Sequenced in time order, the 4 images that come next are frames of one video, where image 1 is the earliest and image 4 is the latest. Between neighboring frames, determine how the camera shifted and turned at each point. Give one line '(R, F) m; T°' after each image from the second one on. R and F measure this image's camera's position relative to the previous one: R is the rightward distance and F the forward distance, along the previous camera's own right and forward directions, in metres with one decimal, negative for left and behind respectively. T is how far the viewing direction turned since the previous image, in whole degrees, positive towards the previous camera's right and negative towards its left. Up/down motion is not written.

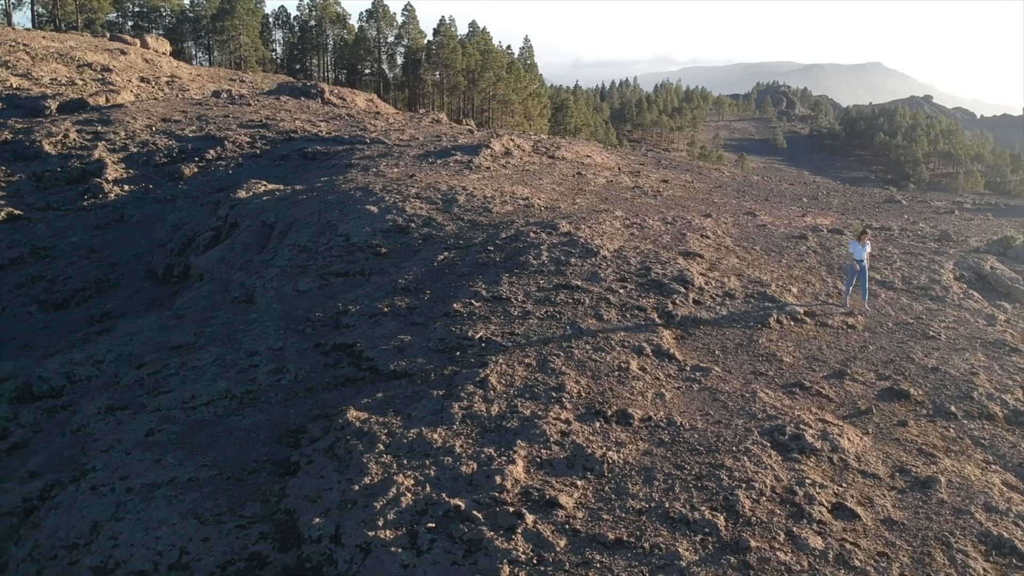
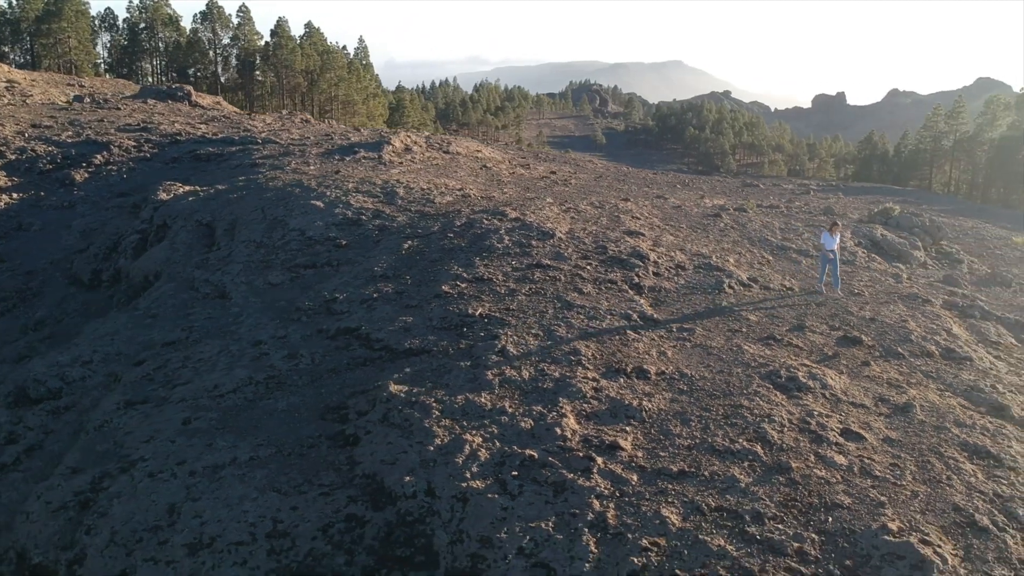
(-1.8, -0.6) m; +10°
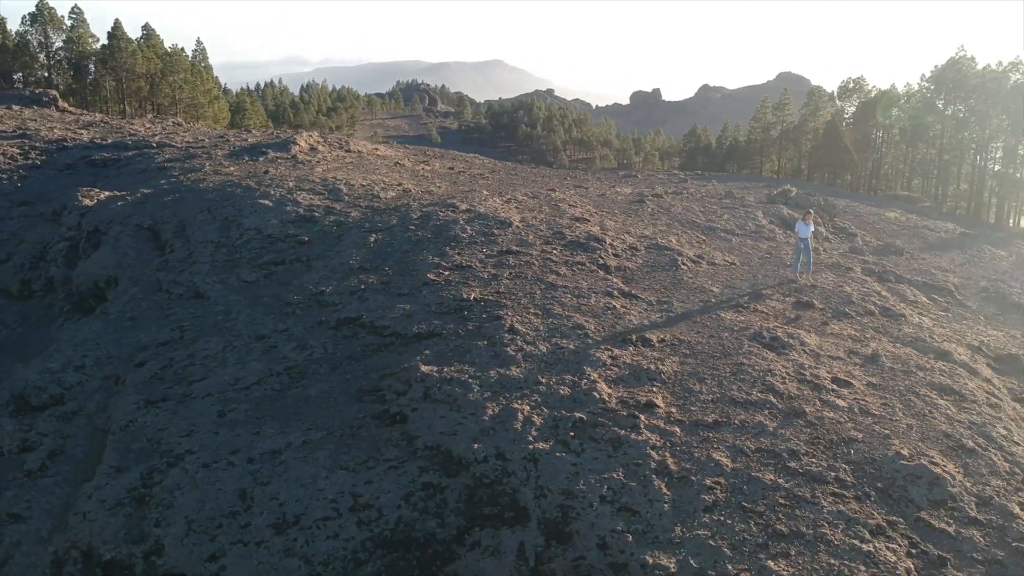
(-1.8, -0.5) m; +10°
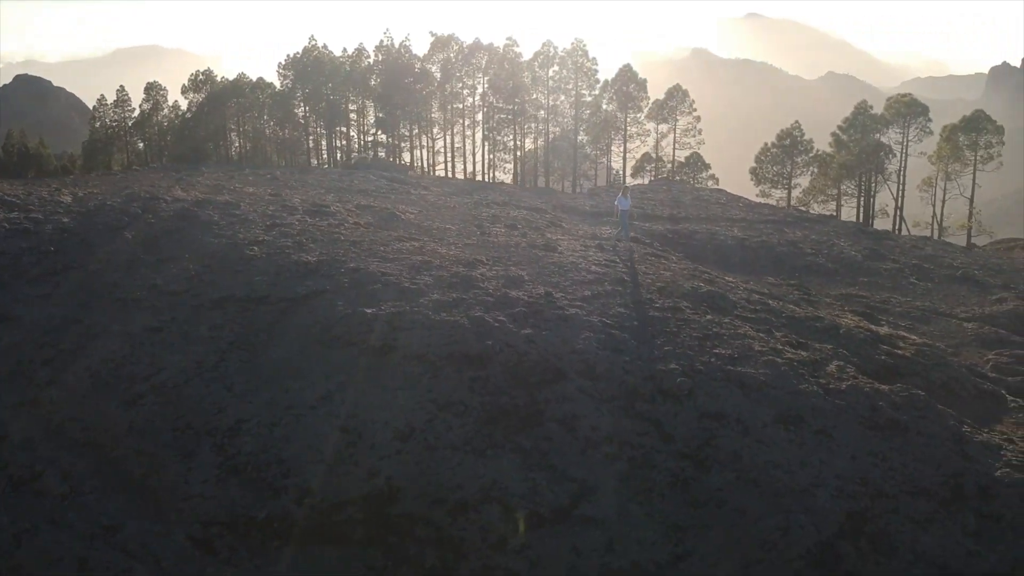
(-6.7, -0.1) m; +40°
